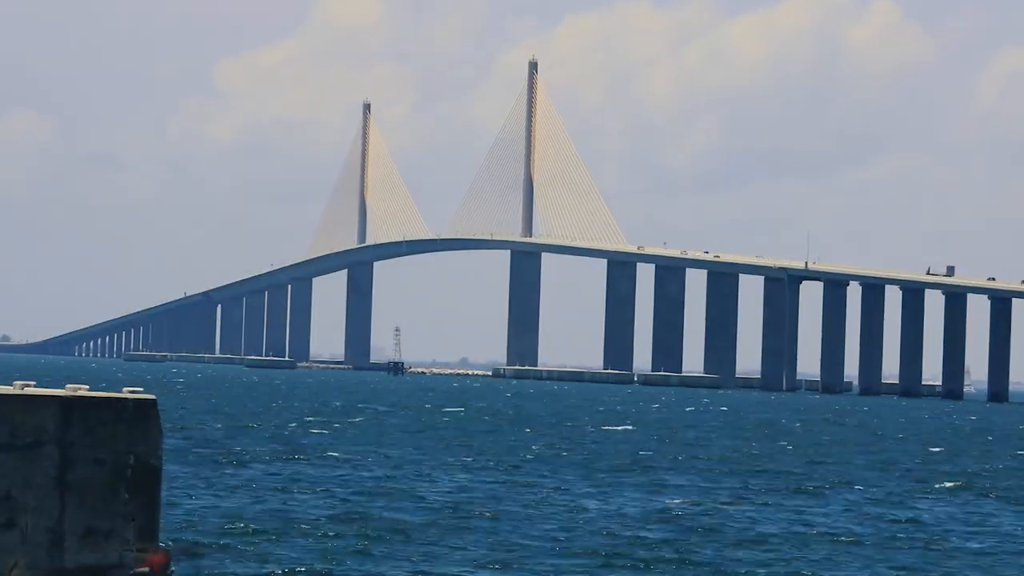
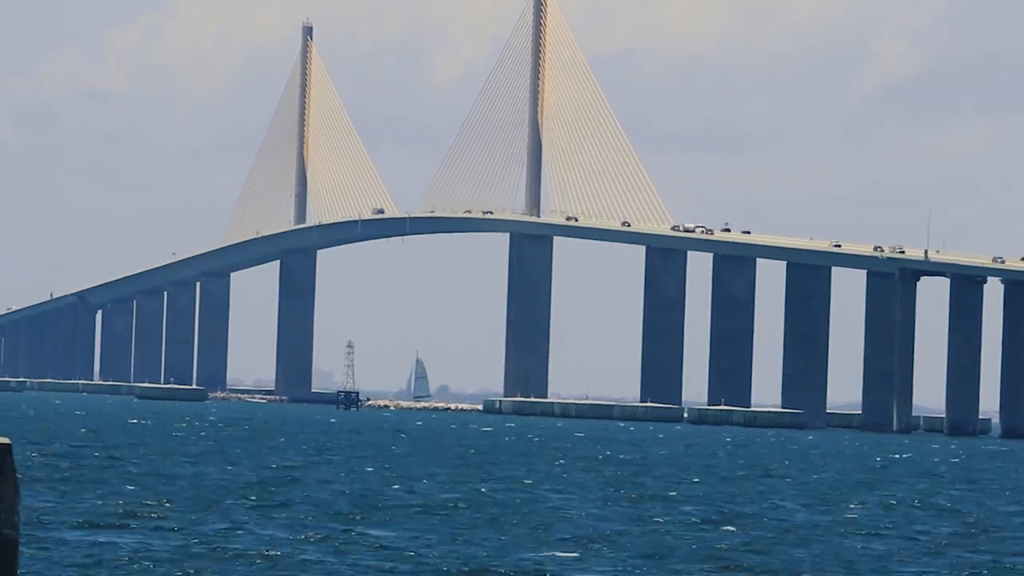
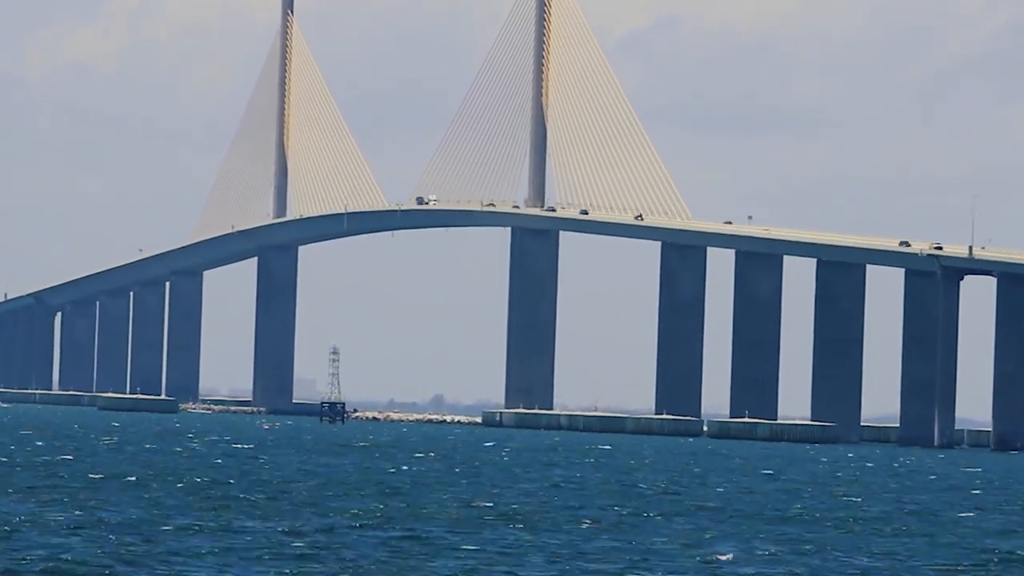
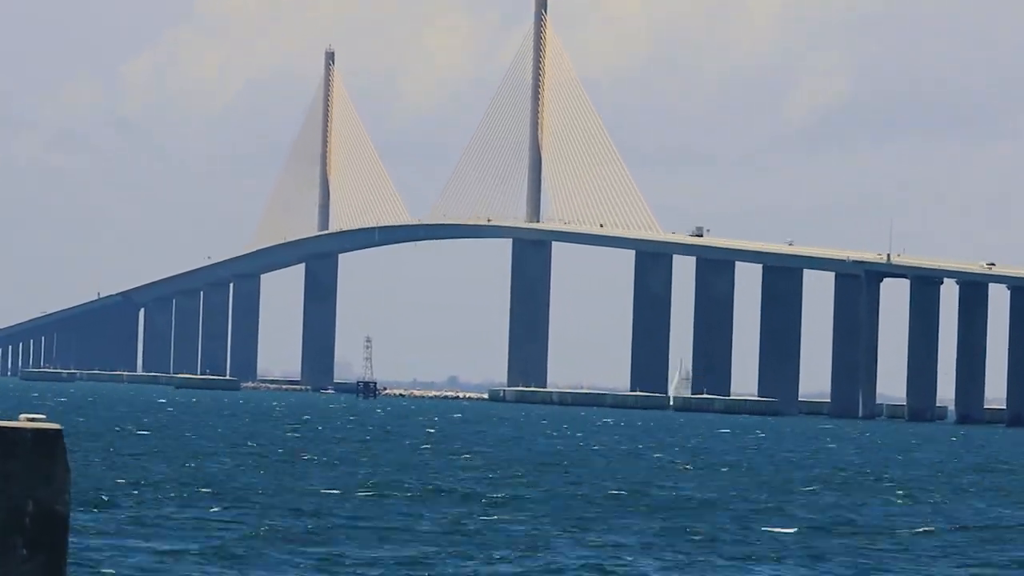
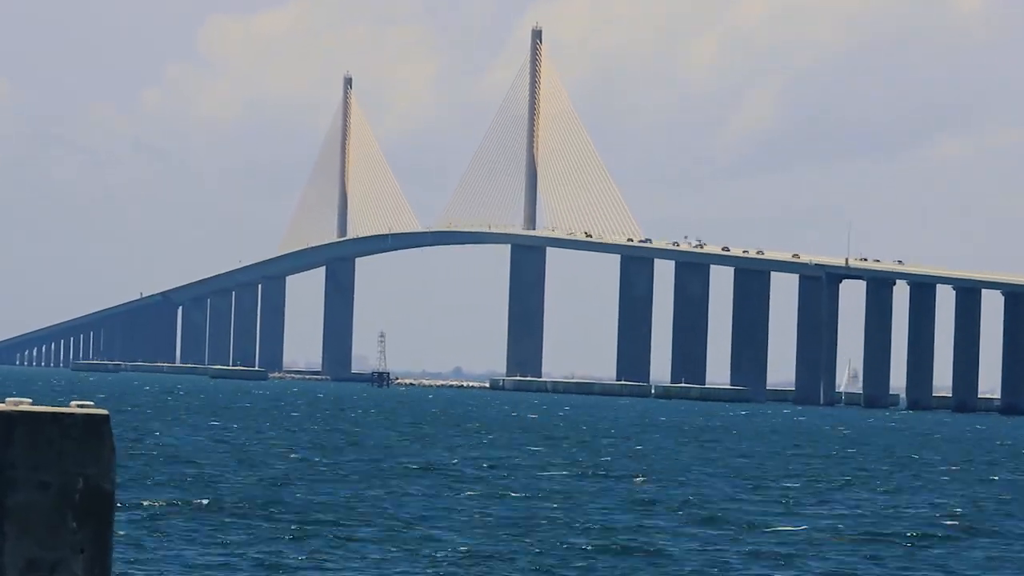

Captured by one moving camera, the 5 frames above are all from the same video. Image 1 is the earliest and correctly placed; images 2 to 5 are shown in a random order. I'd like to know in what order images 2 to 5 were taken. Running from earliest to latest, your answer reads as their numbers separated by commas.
5, 4, 2, 3
